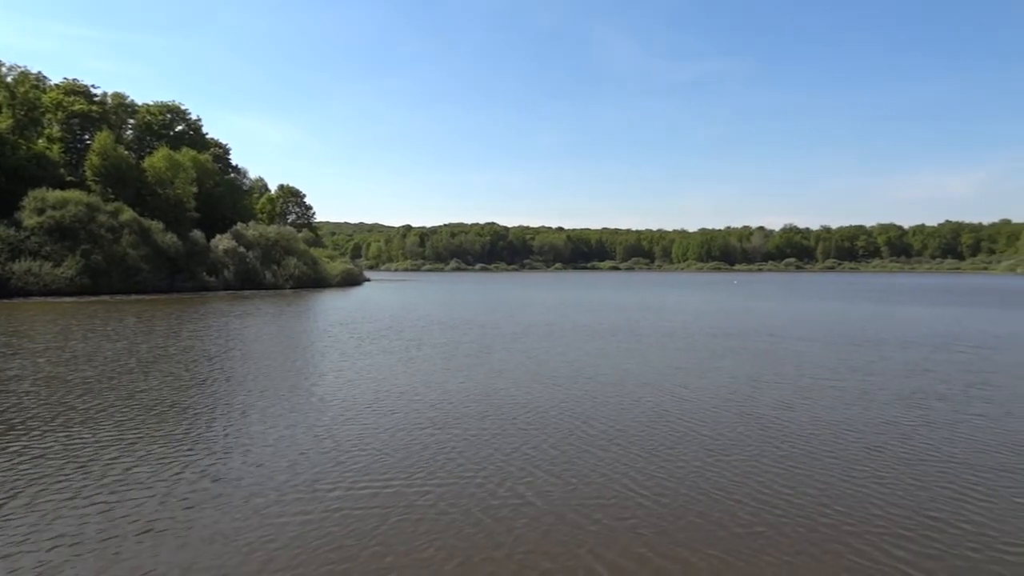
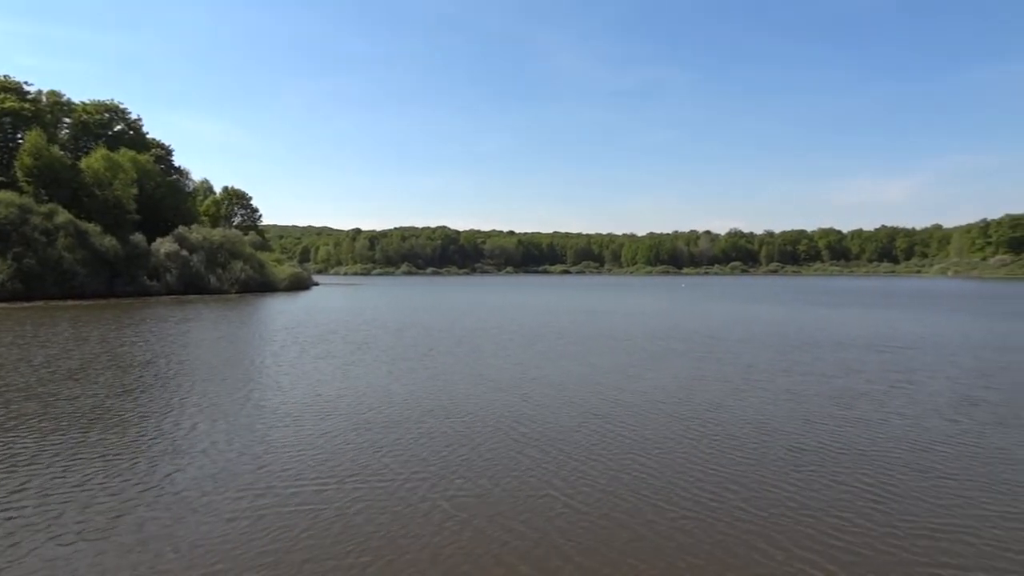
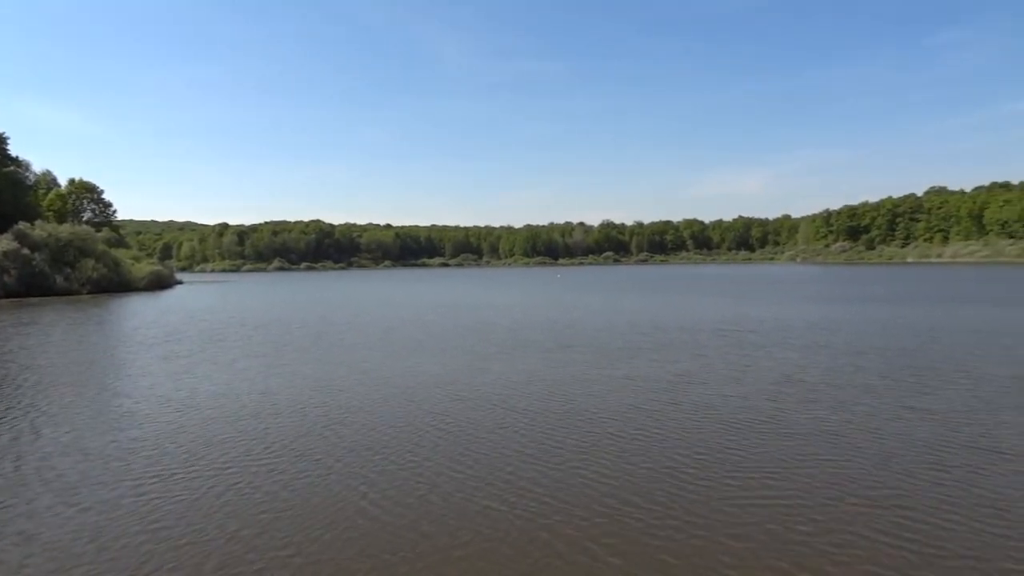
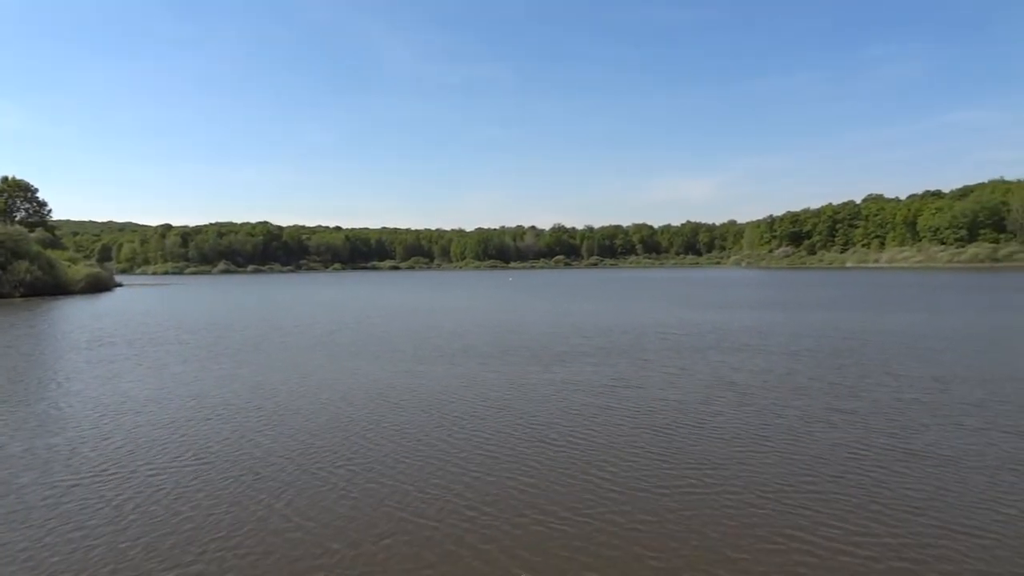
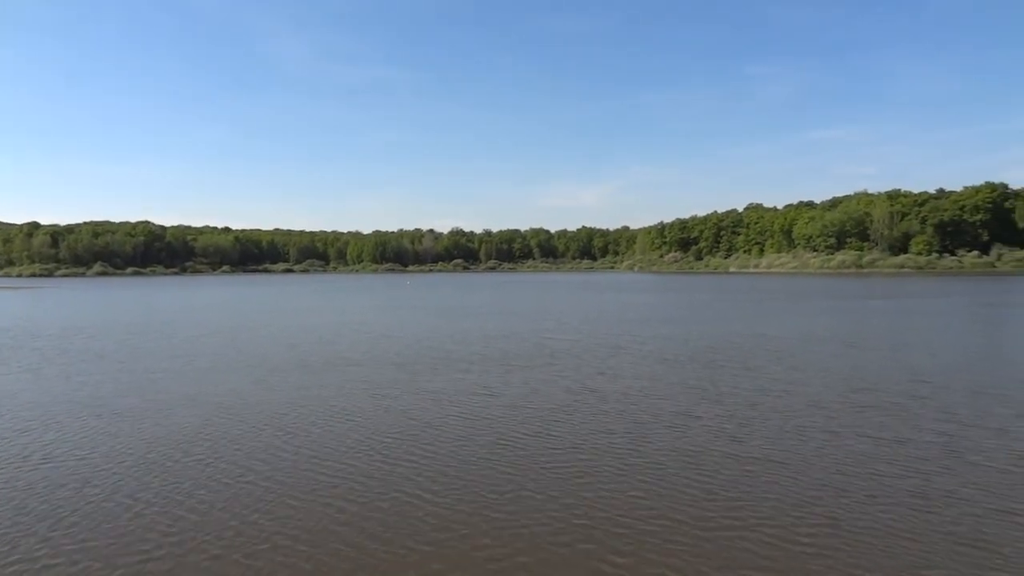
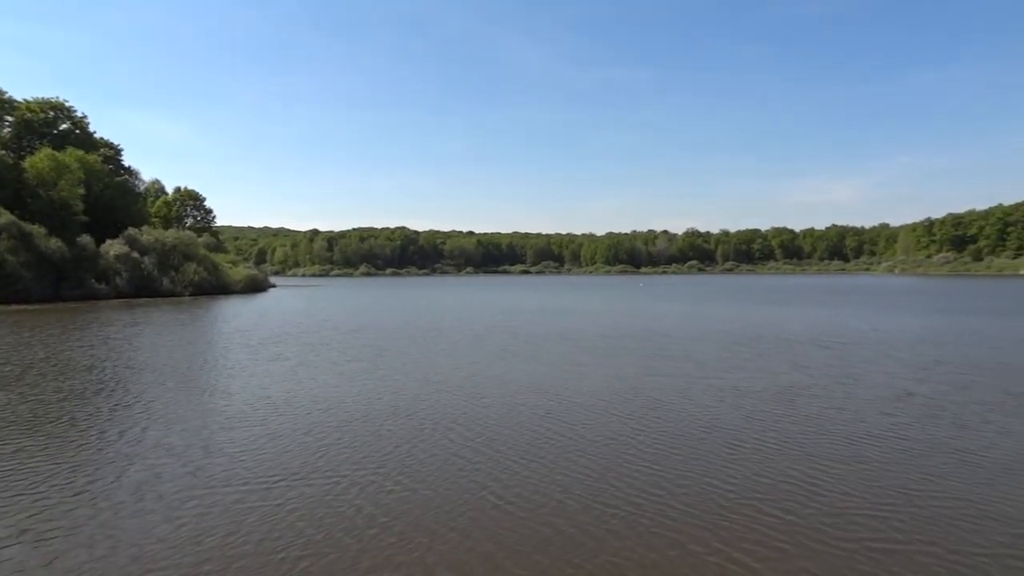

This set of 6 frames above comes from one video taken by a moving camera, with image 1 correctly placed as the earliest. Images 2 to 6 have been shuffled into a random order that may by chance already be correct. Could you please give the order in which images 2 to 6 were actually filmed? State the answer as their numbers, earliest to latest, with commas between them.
2, 6, 3, 4, 5
